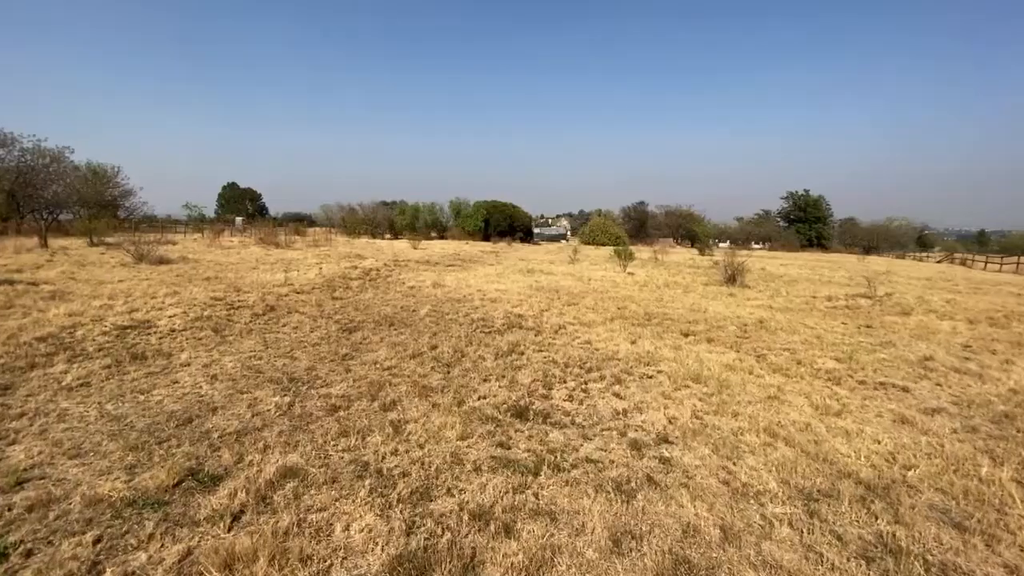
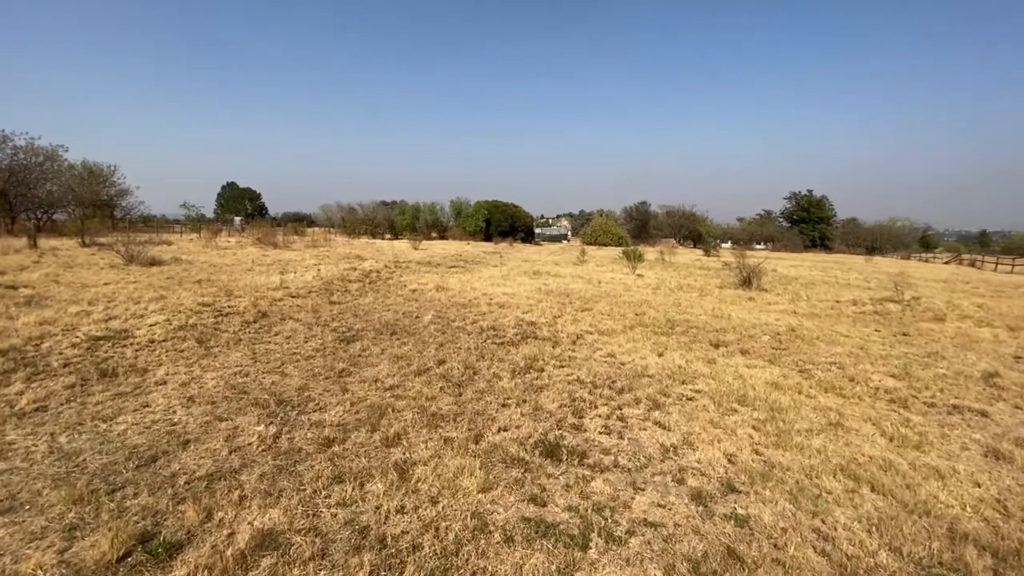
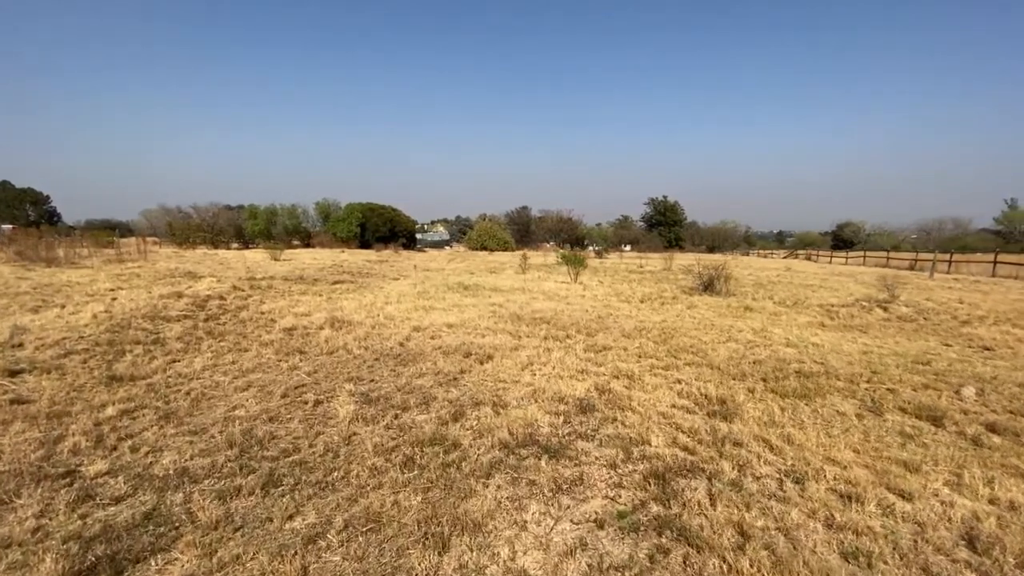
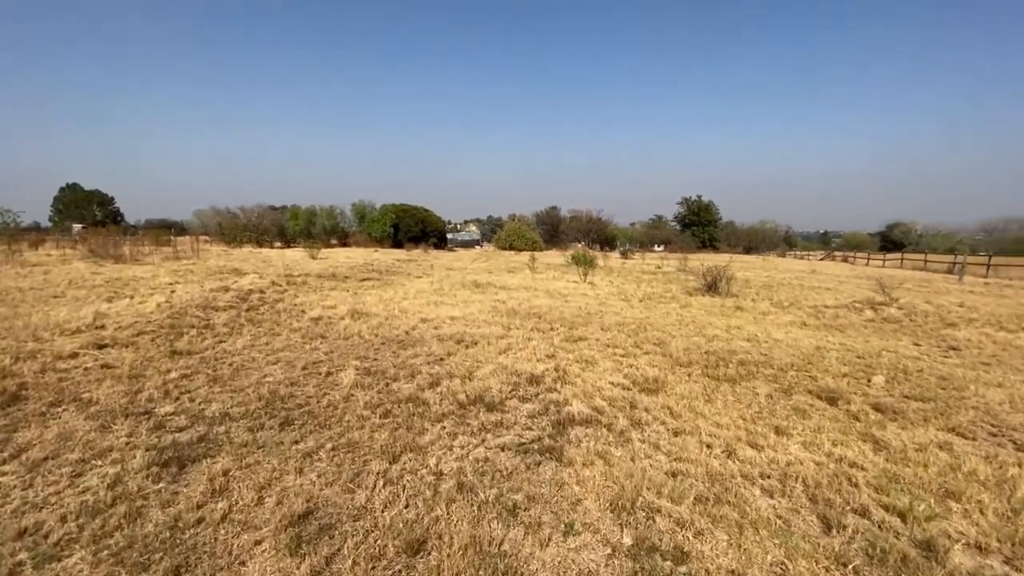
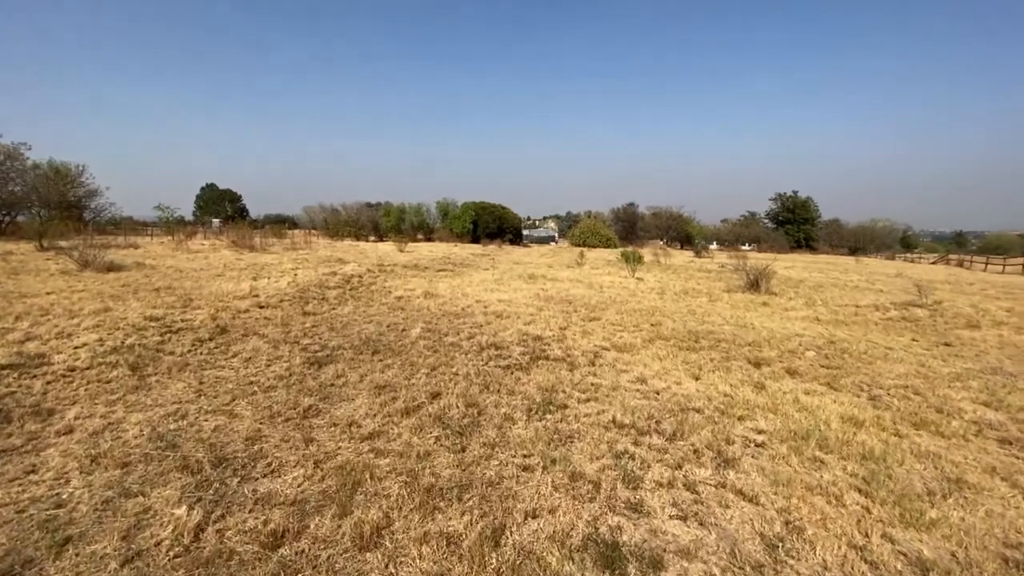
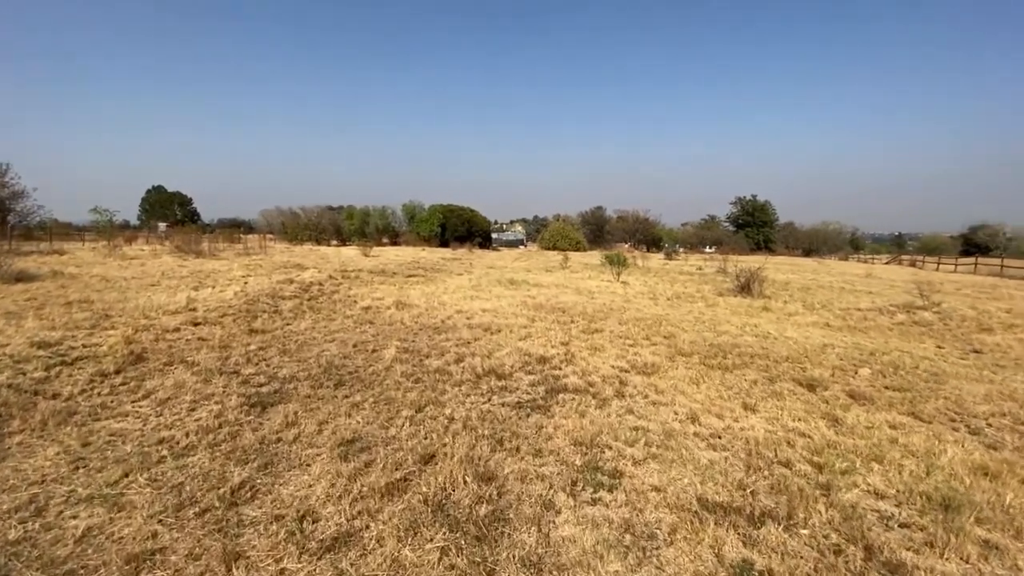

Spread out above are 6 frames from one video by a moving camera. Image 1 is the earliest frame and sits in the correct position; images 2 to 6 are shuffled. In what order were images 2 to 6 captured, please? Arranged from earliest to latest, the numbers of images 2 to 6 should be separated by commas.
2, 5, 6, 4, 3
